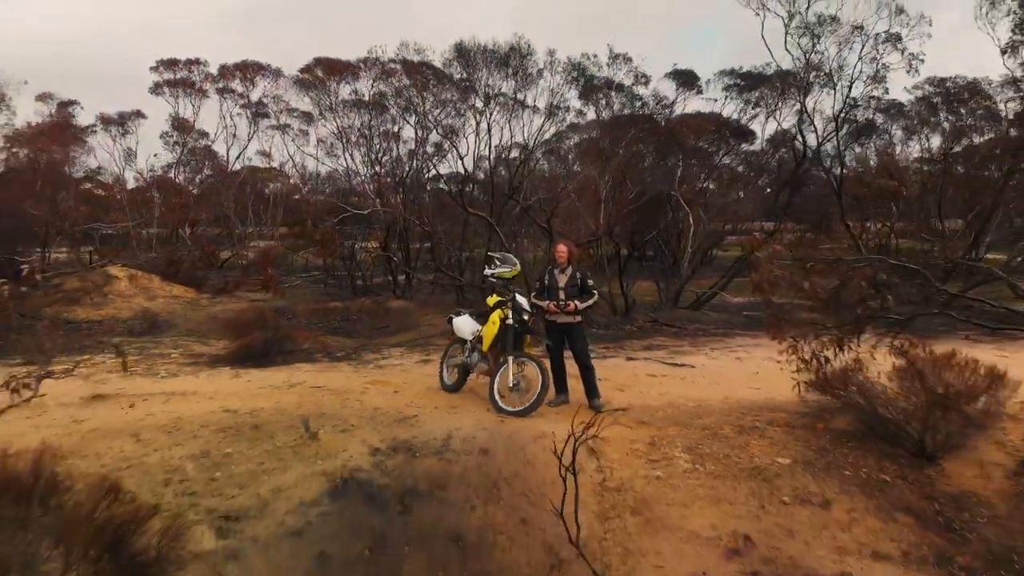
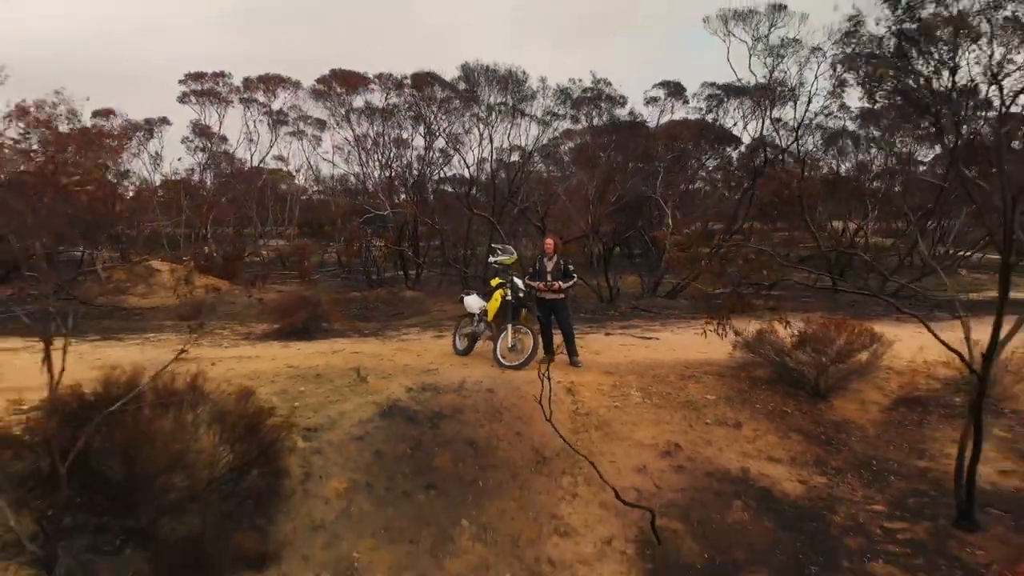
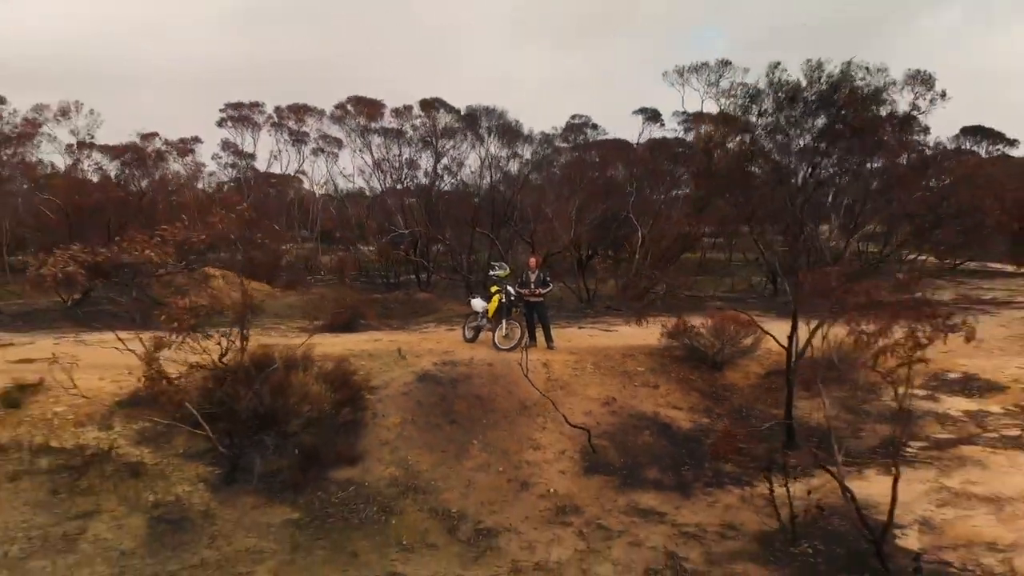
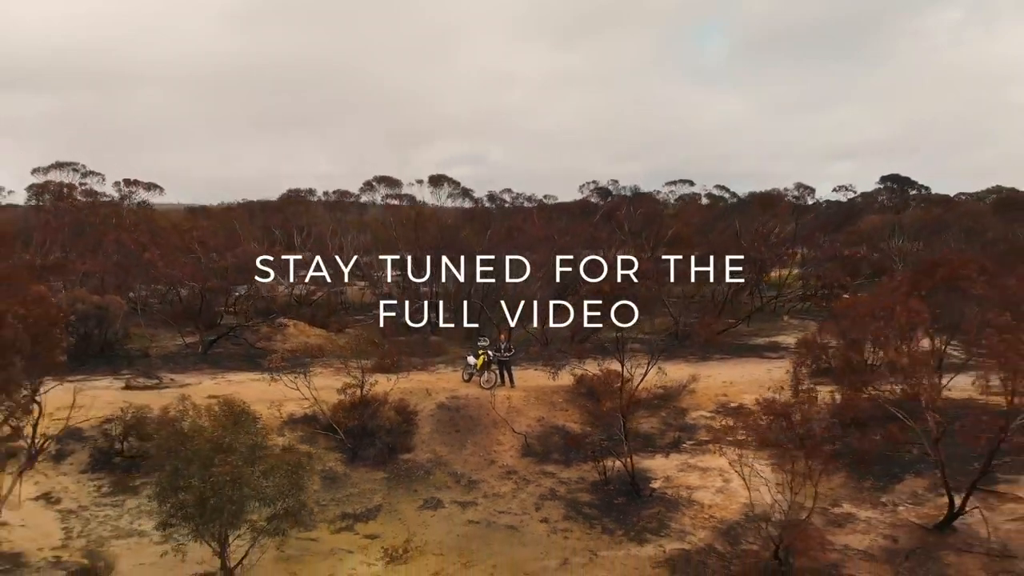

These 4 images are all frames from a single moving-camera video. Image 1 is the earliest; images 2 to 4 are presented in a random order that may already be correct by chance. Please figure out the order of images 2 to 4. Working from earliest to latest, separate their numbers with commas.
2, 3, 4
